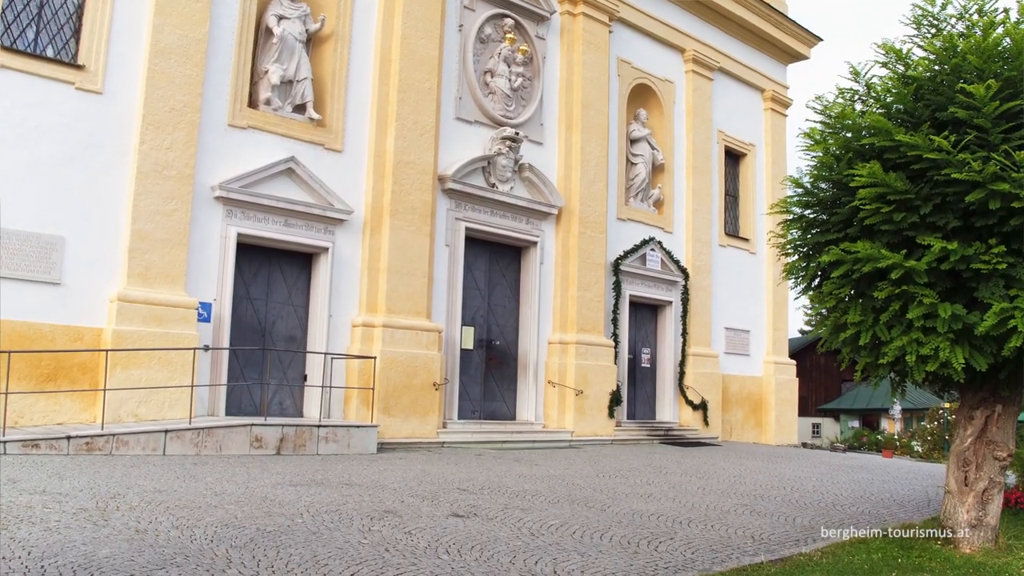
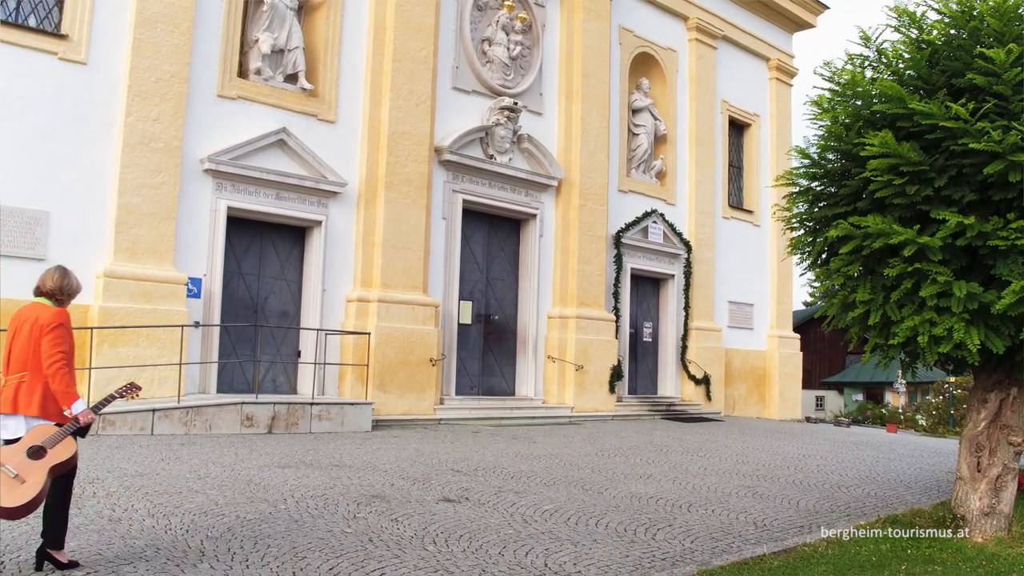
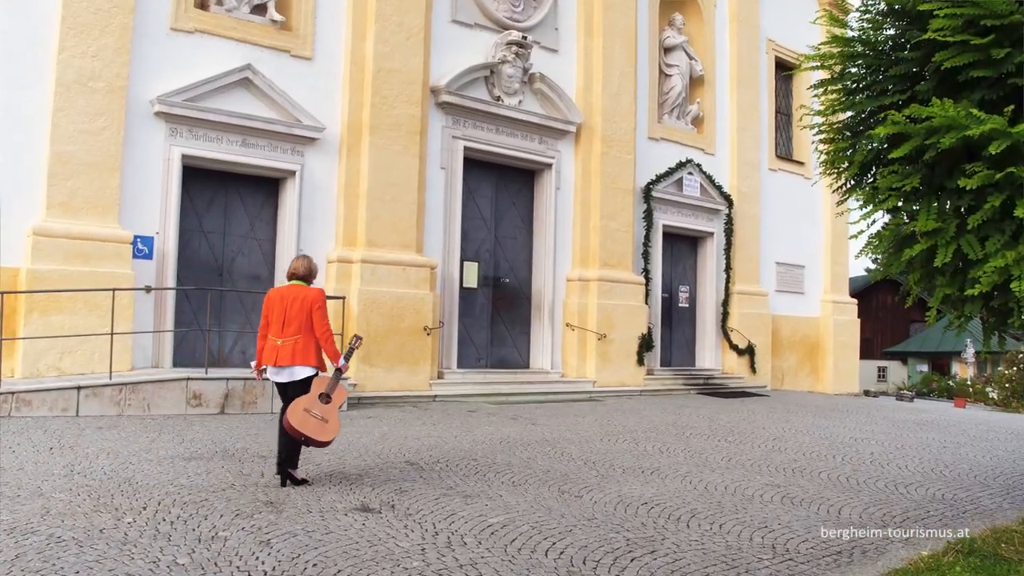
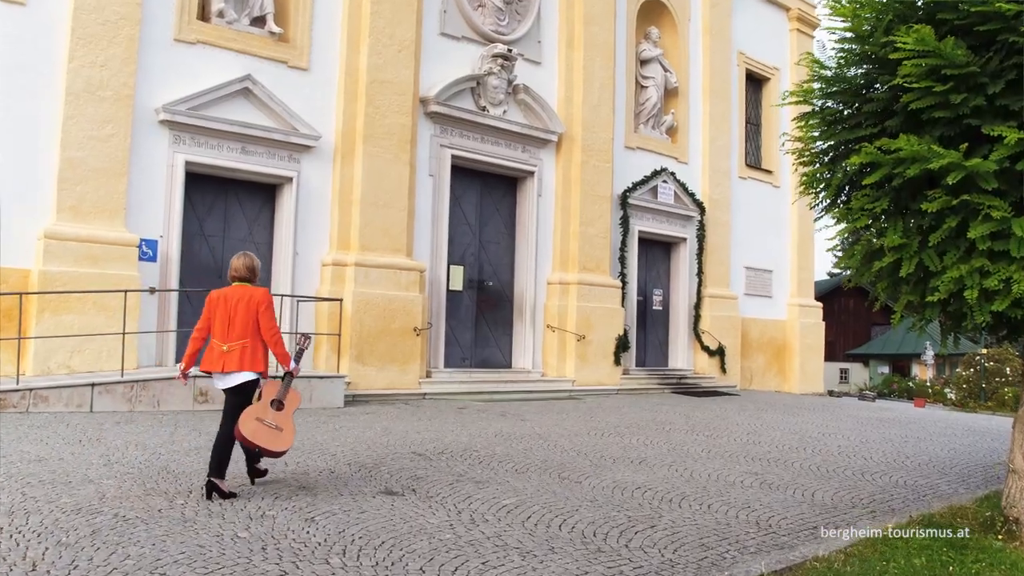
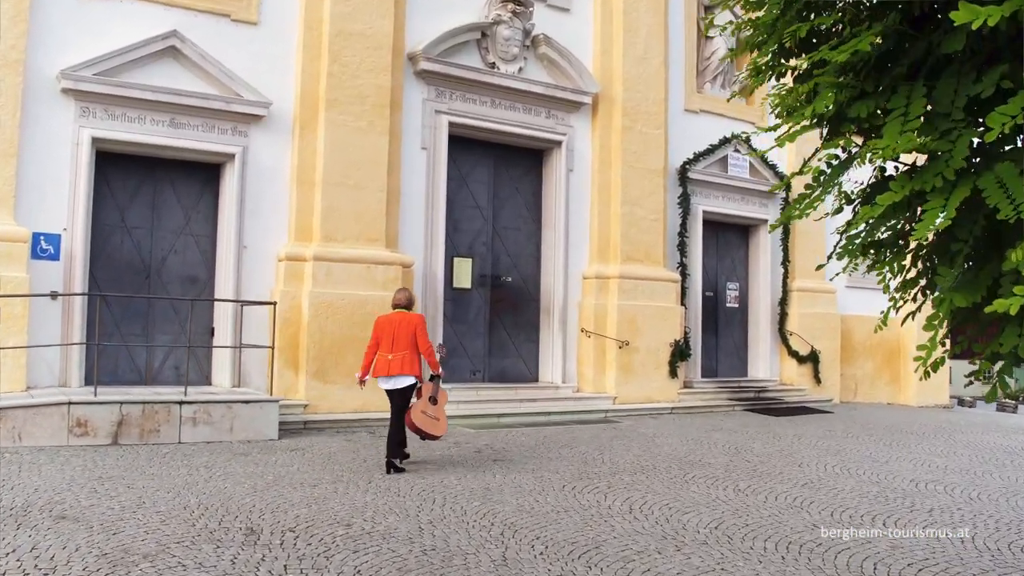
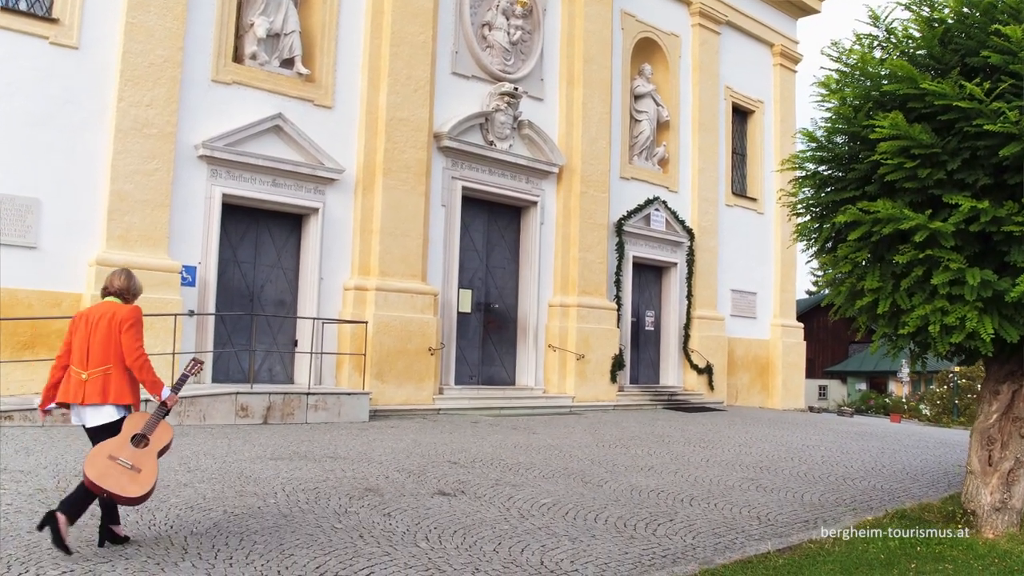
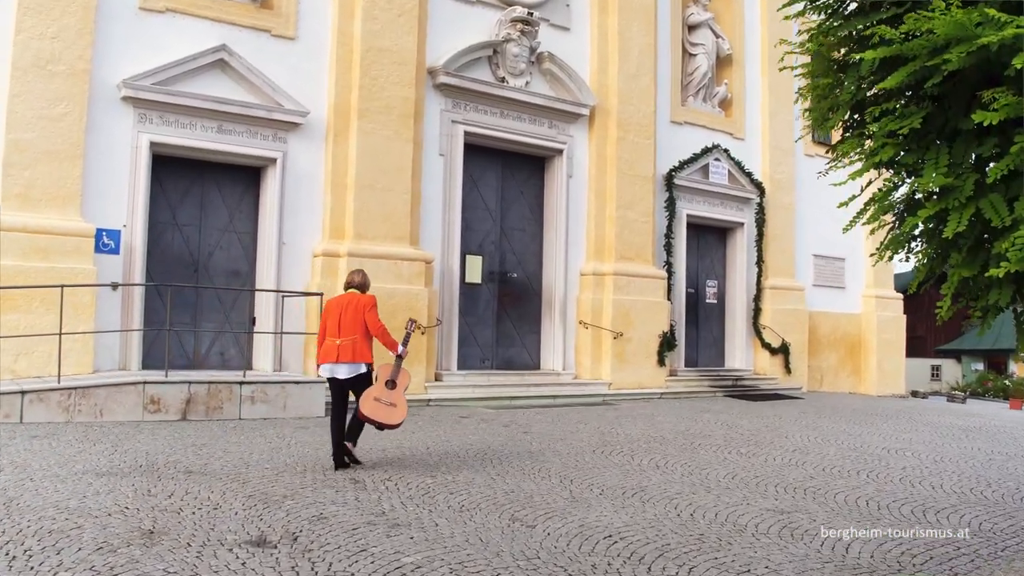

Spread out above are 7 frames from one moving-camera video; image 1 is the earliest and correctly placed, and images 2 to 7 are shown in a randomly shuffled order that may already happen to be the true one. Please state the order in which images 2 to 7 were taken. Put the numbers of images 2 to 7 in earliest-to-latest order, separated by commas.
2, 6, 4, 3, 7, 5
